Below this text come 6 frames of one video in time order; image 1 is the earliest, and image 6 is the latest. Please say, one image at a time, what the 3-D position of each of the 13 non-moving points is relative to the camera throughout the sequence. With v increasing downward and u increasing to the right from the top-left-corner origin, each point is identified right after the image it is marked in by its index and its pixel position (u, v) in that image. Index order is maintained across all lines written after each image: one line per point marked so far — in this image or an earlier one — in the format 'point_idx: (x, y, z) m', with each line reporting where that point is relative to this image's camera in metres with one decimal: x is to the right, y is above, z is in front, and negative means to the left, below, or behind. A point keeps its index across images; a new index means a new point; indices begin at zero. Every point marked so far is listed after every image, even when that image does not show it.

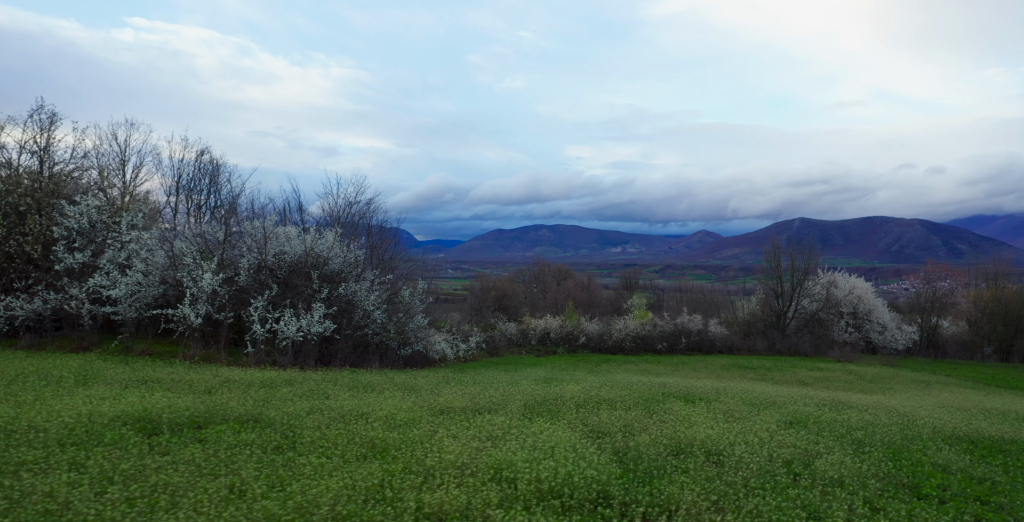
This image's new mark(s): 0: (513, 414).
0: (+0.3, -4.1, +17.4) m
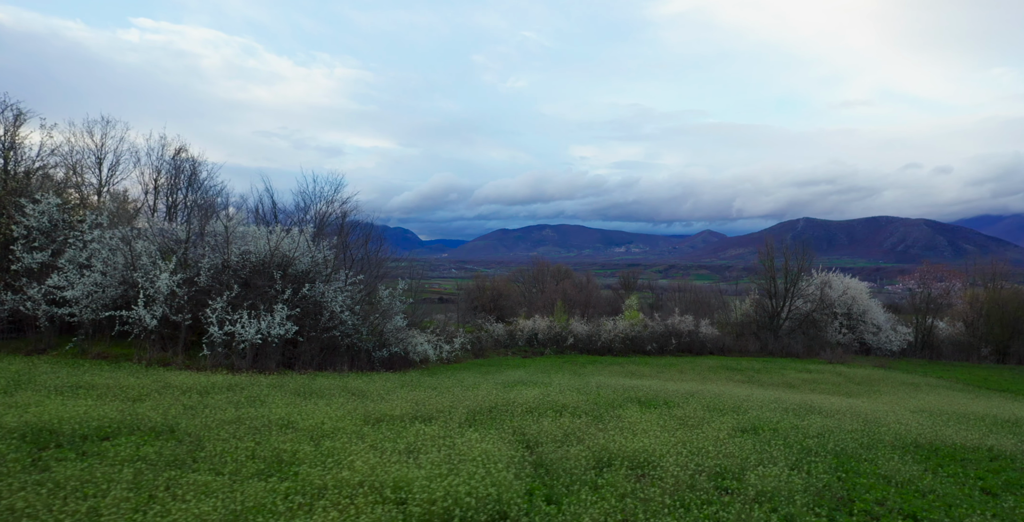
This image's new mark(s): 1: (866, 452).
0: (-1.4, -4.2, +16.7) m
1: (+9.6, -5.2, +17.3) m
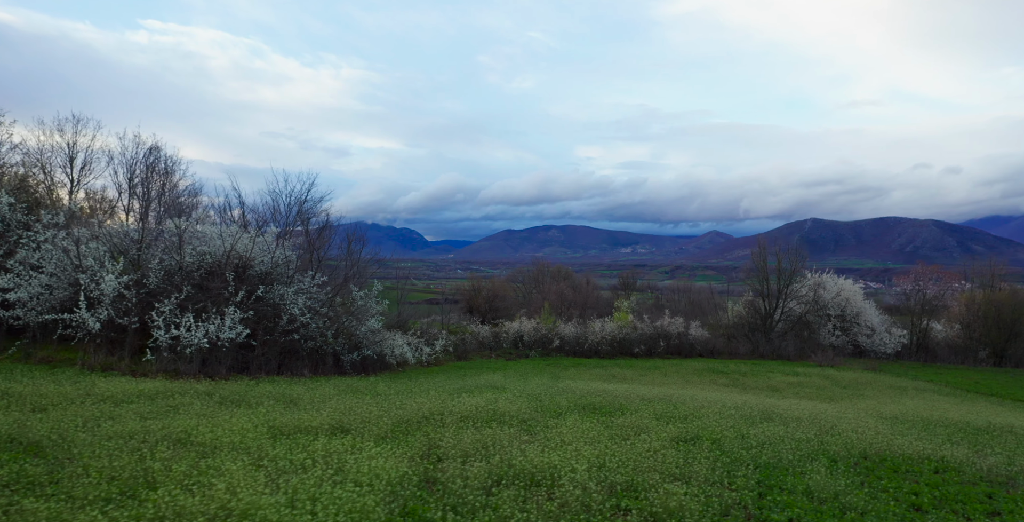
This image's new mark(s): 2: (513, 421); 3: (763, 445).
0: (-3.5, -4.3, +16.0) m
1: (+7.5, -5.3, +16.6) m
2: (+0.1, -4.9, +19.5) m
3: (+7.5, -5.5, +19.1) m
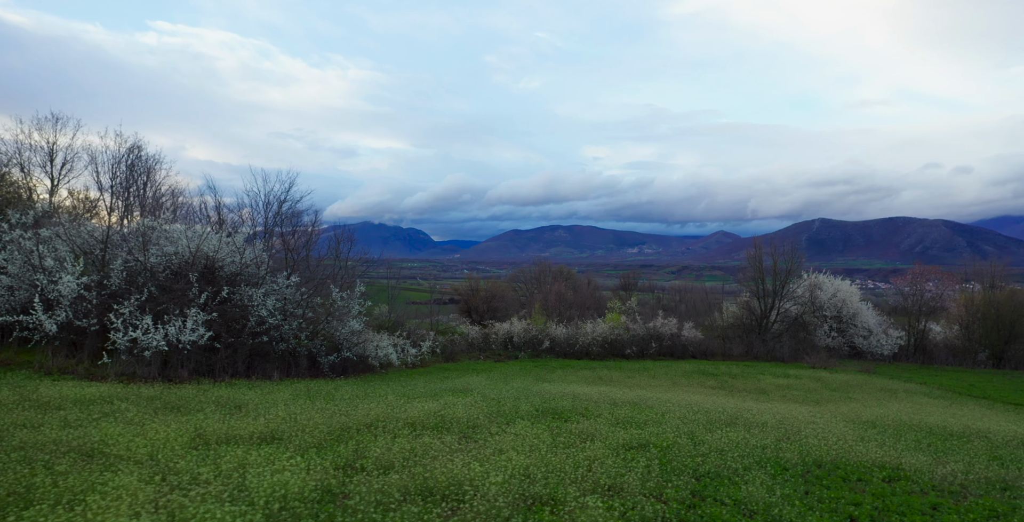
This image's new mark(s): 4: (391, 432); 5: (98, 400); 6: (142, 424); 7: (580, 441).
0: (-5.1, -4.4, +15.6) m
1: (+5.9, -5.4, +16.1) m
2: (-1.6, -5.0, +19.0) m
3: (+5.9, -5.6, +18.6) m
4: (-3.3, -4.7, +17.4) m
5: (-12.9, -4.3, +19.7) m
6: (-9.4, -4.2, +16.3) m
7: (+1.9, -5.2, +18.4) m
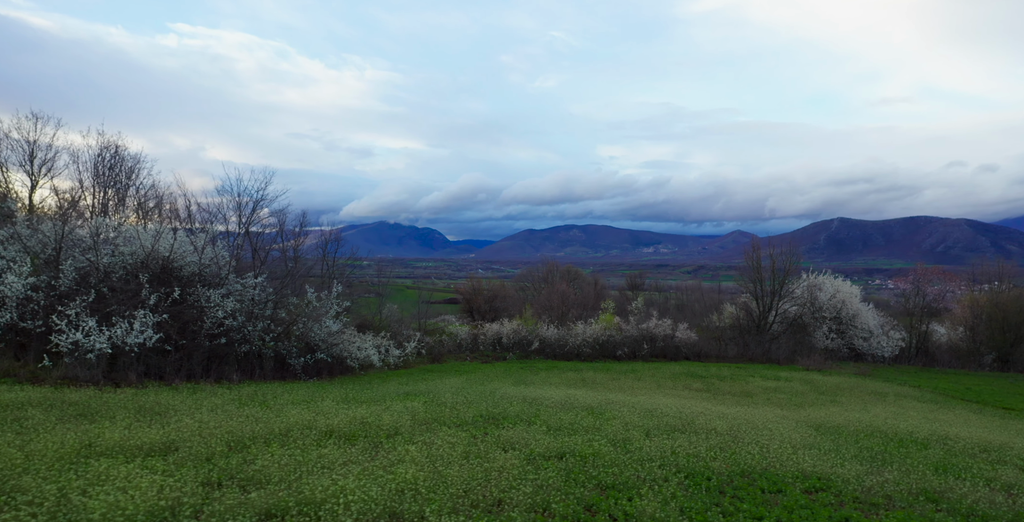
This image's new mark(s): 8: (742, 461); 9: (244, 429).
0: (-7.6, -4.5, +15.2) m
1: (+3.4, -5.6, +15.6) m
2: (-3.9, -5.1, +18.6) m
3: (+3.5, -5.8, +18.1) m
4: (-5.7, -4.8, +17.0) m
5: (-15.2, -4.4, +19.4) m
6: (-11.9, -4.3, +15.9) m
7: (-0.5, -5.3, +17.9) m
8: (+7.1, -6.3, +19.8) m
9: (-7.6, -4.8, +18.0) m
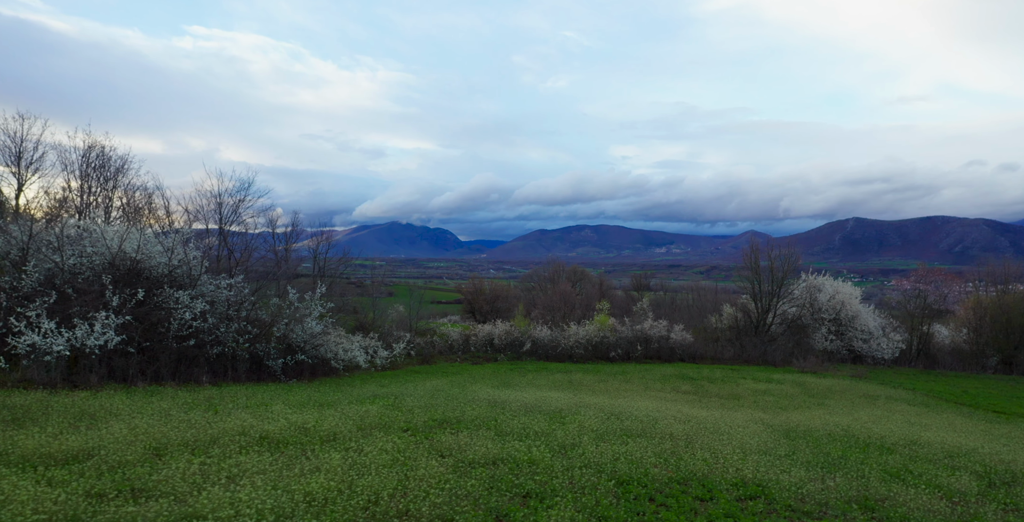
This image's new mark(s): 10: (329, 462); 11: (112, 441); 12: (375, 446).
0: (-9.5, -4.6, +15.1) m
1: (+1.5, -5.7, +15.4) m
2: (-5.8, -5.2, +18.5) m
3: (+1.6, -5.9, +17.9) m
4: (-7.6, -4.9, +16.8) m
5: (-17.1, -4.5, +19.4) m
6: (-13.8, -4.4, +15.9) m
7: (-2.4, -5.4, +17.7) m
8: (+5.3, -6.4, +19.6) m
9: (-9.5, -4.9, +17.9) m
10: (-4.5, -5.0, +15.6) m
11: (-10.3, -4.6, +16.3) m
12: (-4.1, -5.3, +18.2) m
